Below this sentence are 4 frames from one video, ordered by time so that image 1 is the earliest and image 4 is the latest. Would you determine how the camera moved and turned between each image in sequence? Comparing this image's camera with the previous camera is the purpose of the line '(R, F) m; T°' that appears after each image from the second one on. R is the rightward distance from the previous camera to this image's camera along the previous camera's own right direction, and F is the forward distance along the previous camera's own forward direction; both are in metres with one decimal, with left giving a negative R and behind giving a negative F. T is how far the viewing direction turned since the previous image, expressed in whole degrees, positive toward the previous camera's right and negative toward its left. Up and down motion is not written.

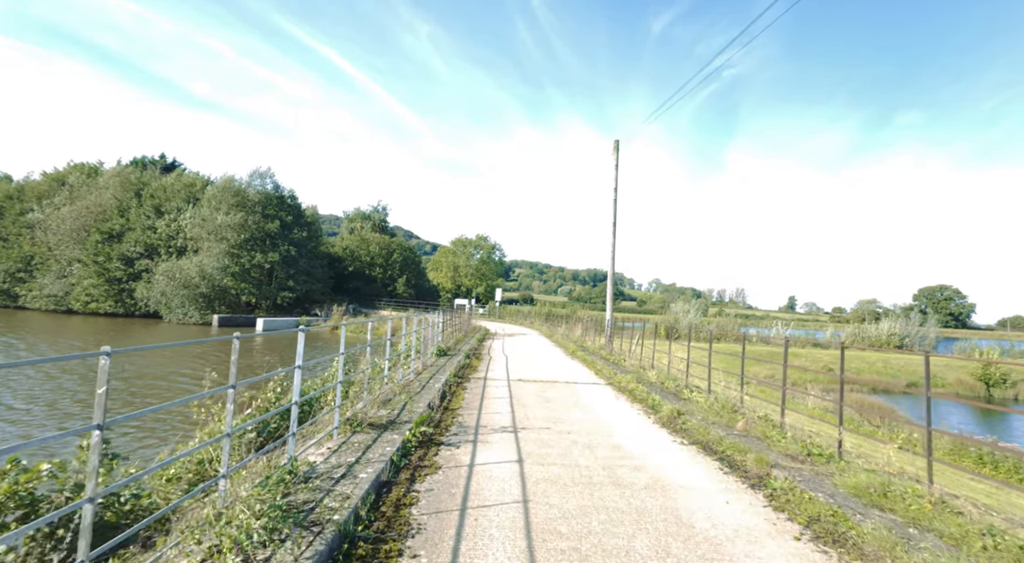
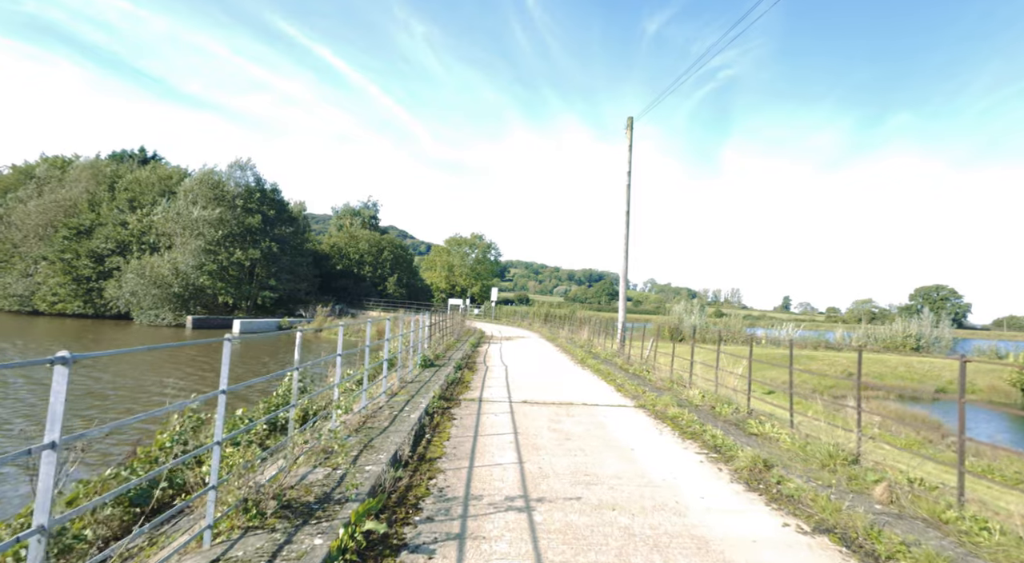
(-0.1, +2.4) m; +1°
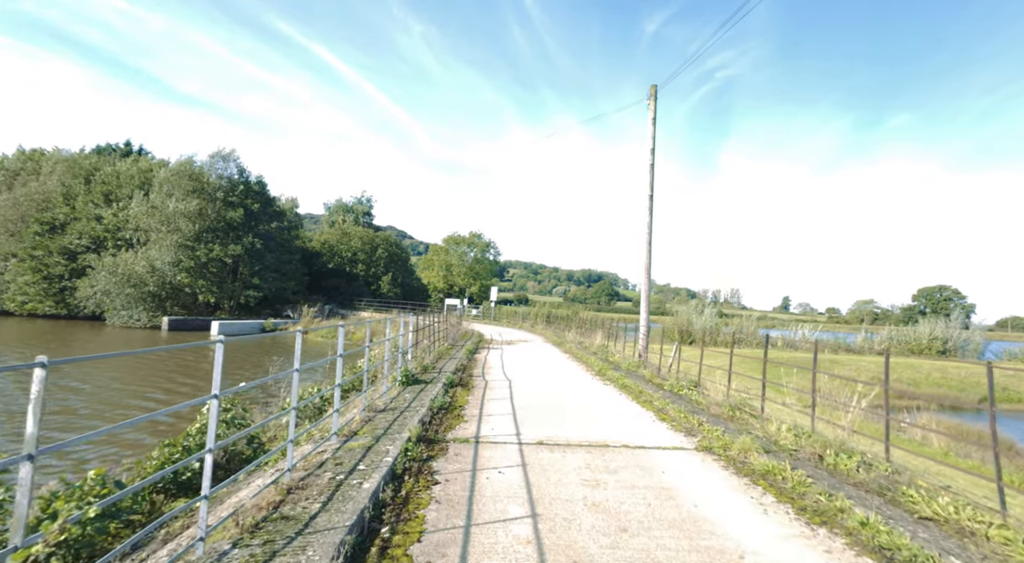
(-0.1, +2.5) m; 0°
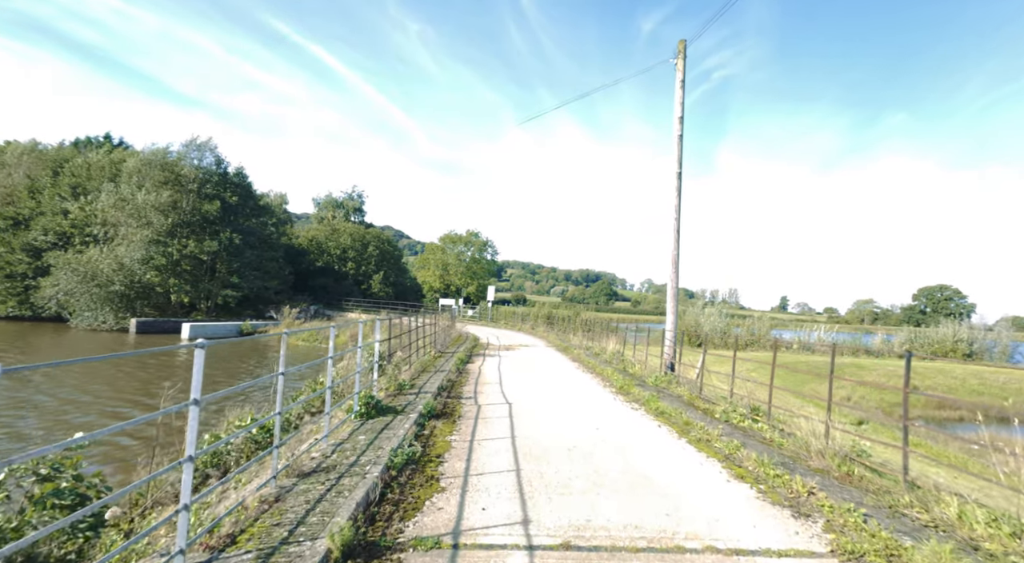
(0.0, +2.5) m; 0°
